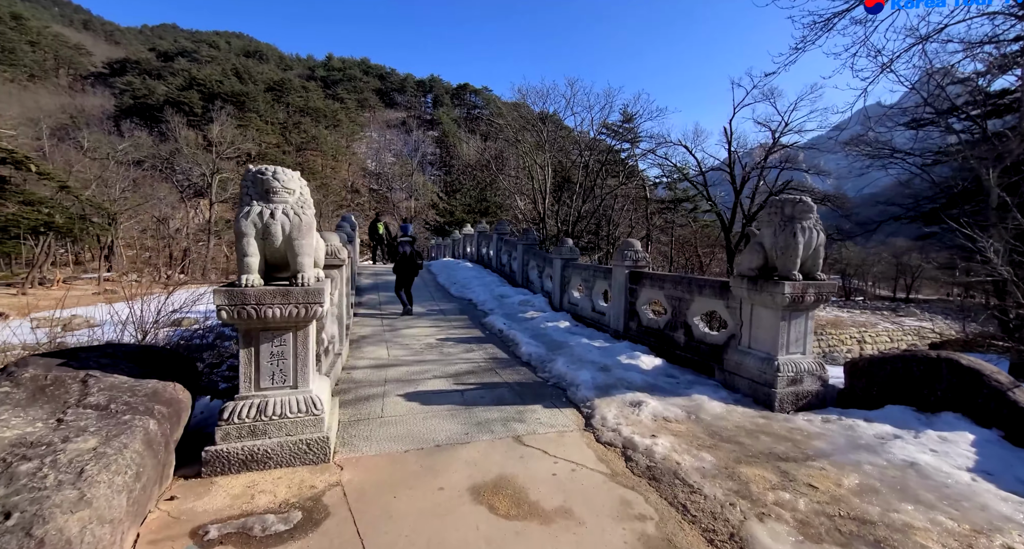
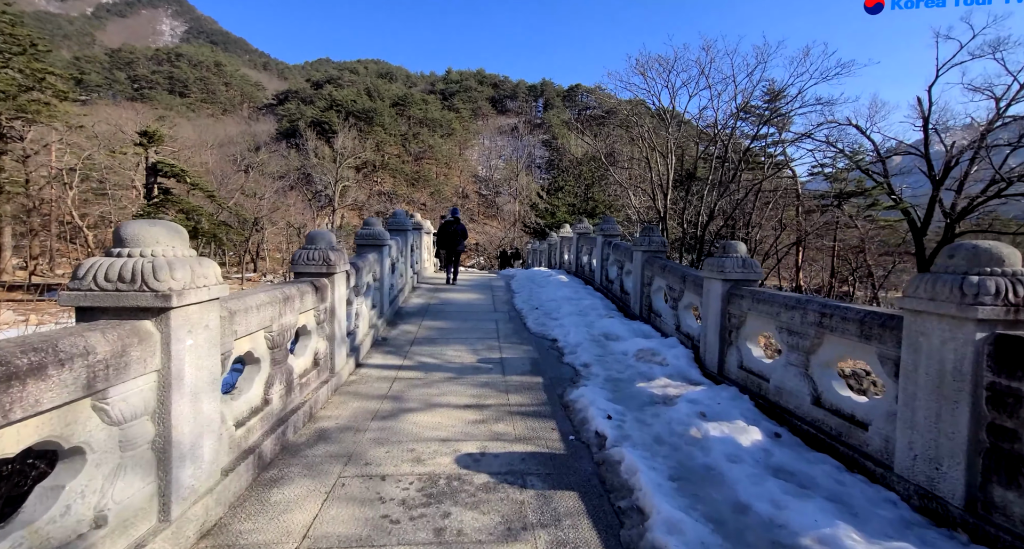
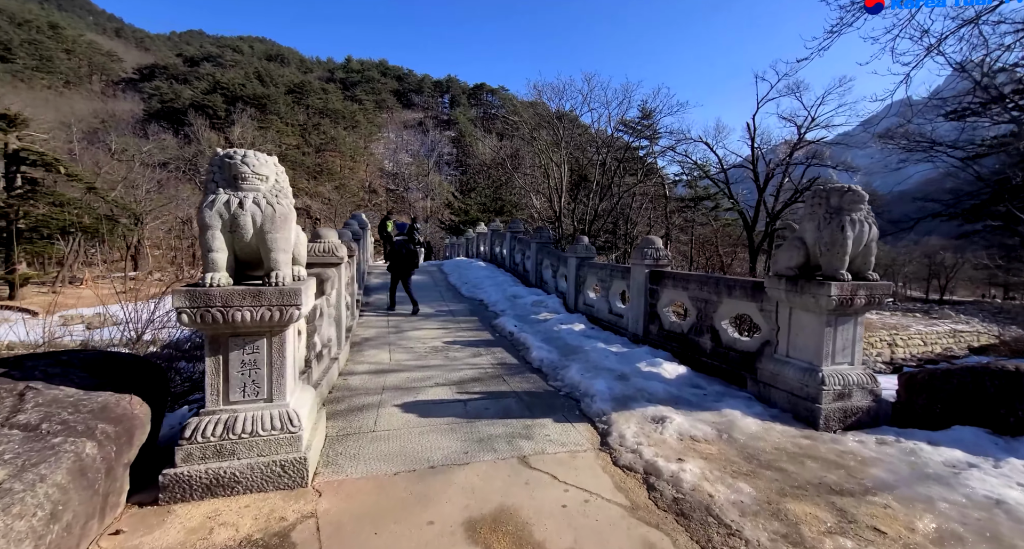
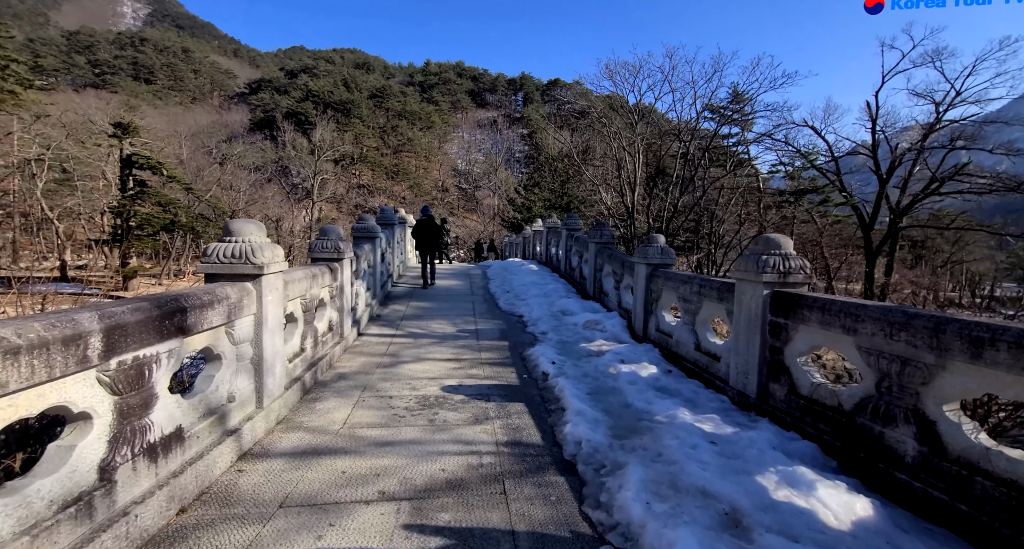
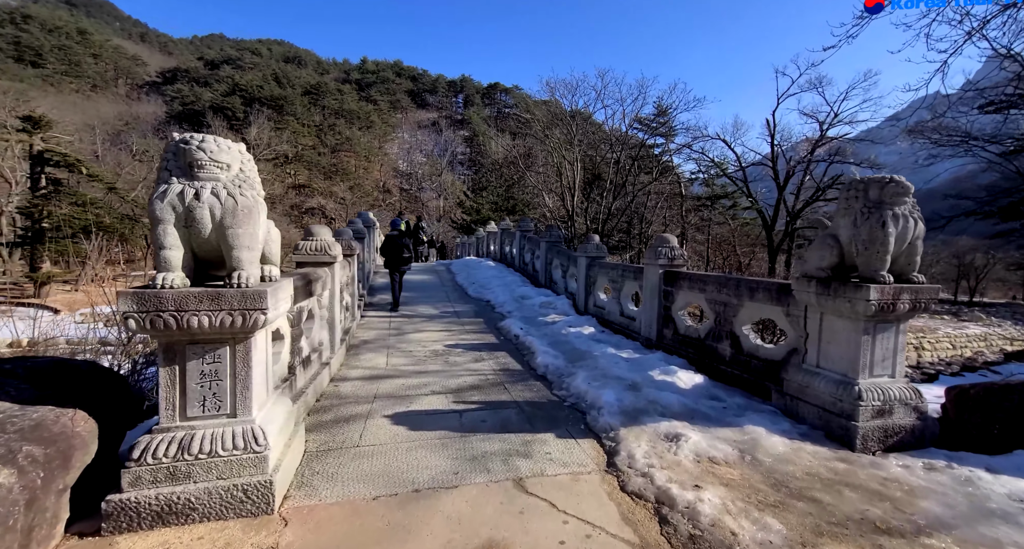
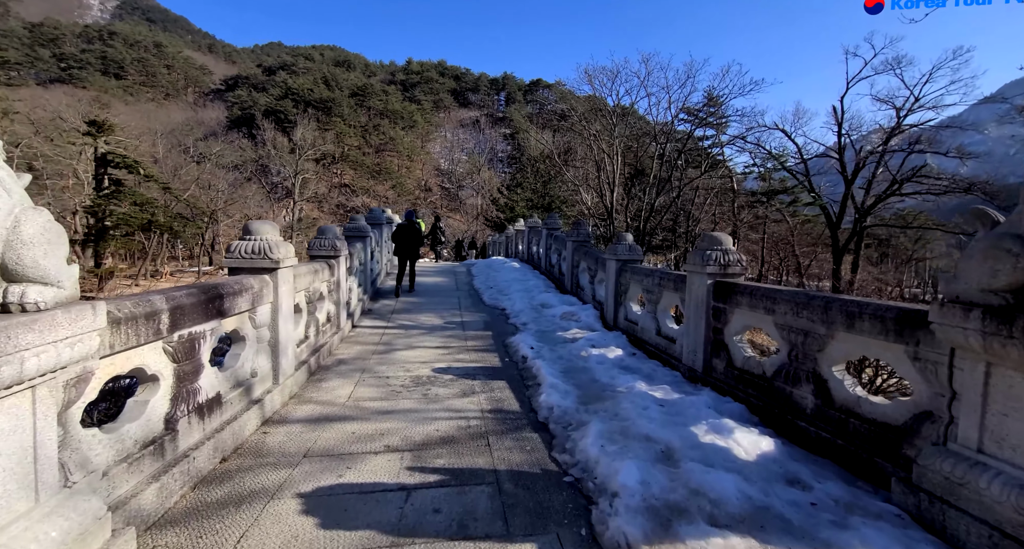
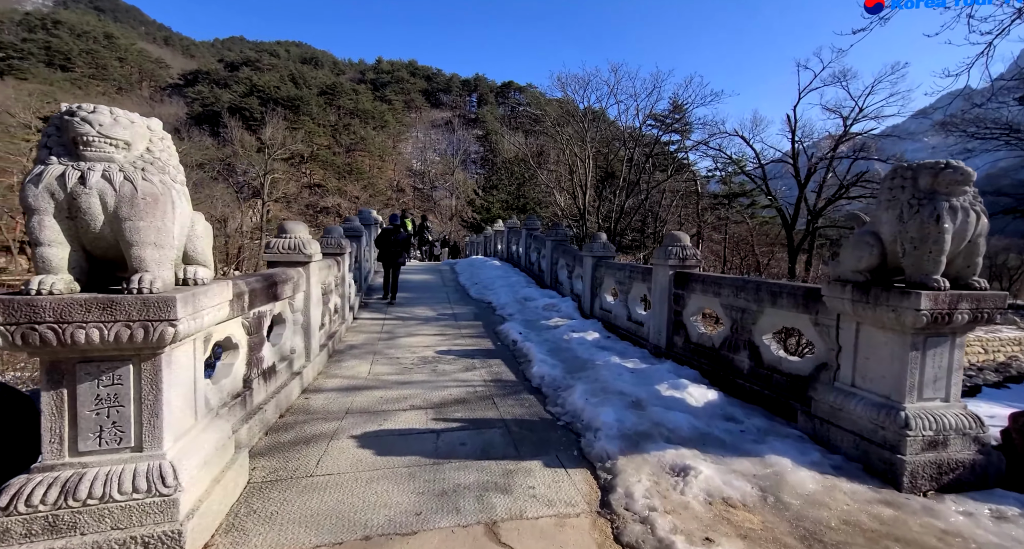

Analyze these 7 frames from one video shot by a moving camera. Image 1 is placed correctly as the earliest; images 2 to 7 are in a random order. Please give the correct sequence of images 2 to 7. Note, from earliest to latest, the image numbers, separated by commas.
3, 5, 7, 6, 4, 2
